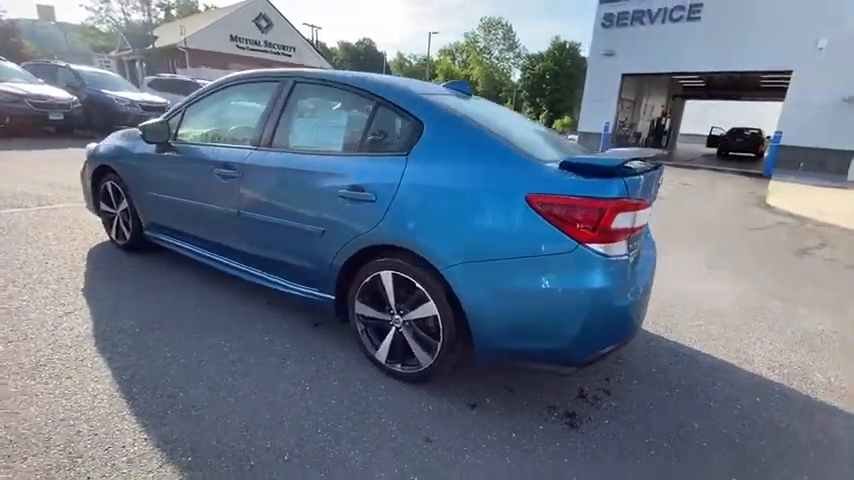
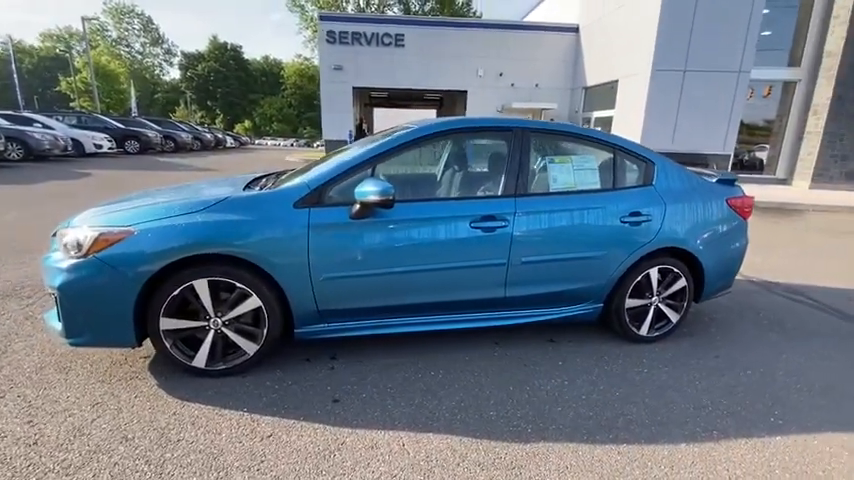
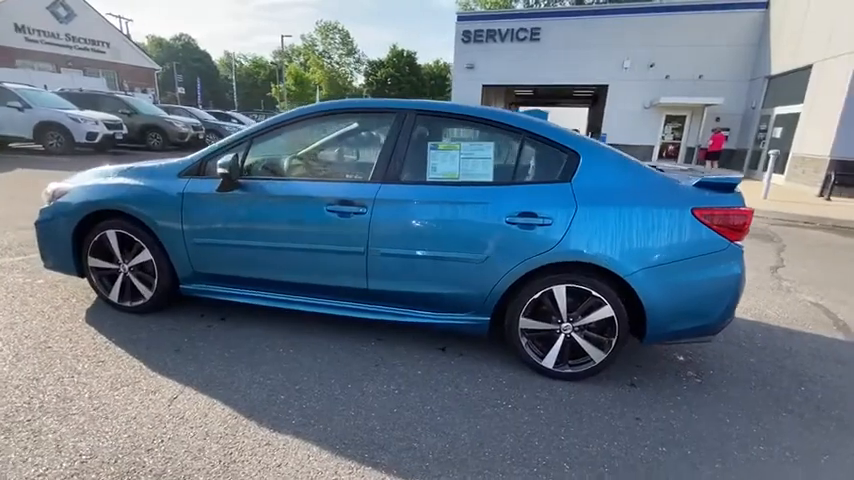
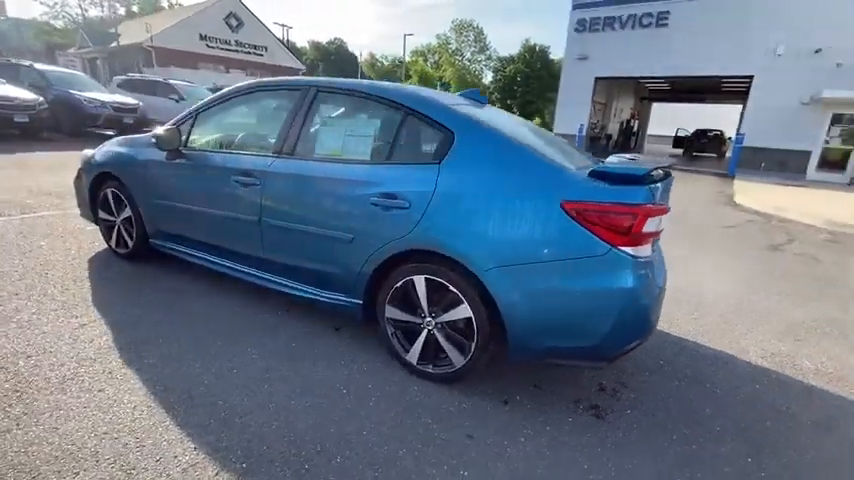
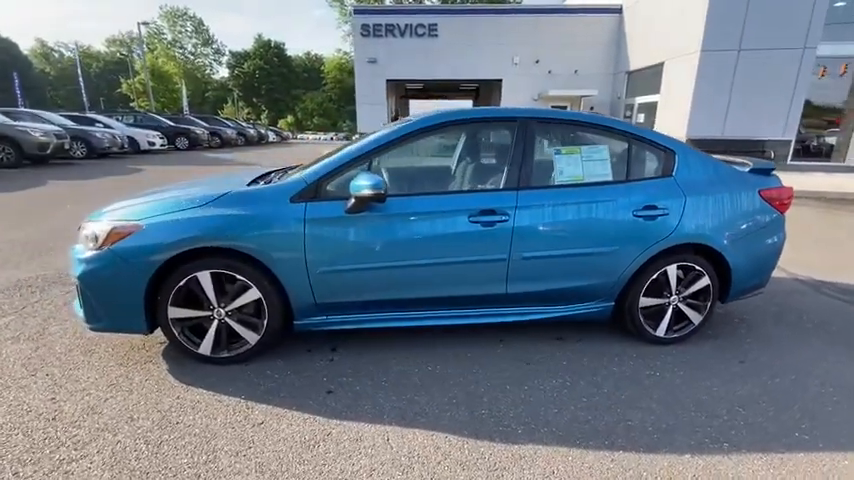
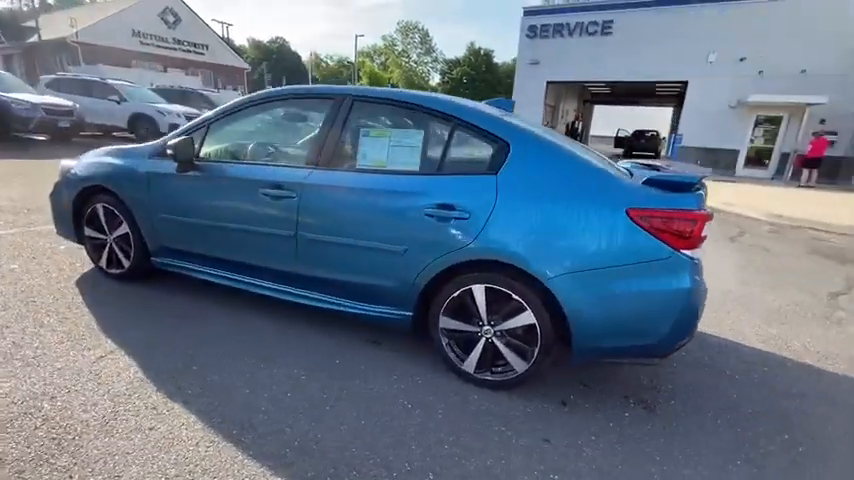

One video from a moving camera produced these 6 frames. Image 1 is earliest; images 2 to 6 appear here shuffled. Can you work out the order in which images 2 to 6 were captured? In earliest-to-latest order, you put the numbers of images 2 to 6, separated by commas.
4, 6, 3, 5, 2
